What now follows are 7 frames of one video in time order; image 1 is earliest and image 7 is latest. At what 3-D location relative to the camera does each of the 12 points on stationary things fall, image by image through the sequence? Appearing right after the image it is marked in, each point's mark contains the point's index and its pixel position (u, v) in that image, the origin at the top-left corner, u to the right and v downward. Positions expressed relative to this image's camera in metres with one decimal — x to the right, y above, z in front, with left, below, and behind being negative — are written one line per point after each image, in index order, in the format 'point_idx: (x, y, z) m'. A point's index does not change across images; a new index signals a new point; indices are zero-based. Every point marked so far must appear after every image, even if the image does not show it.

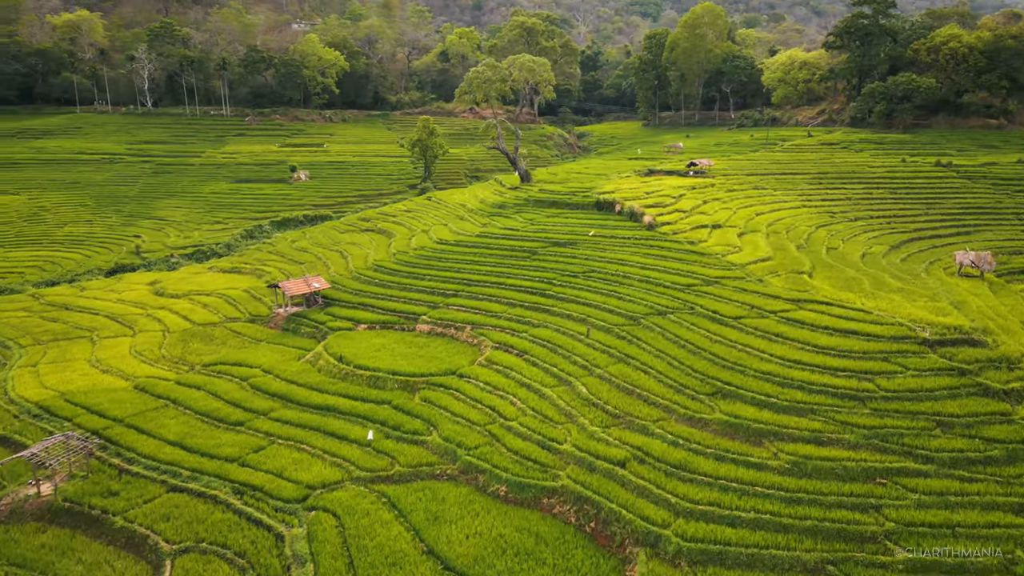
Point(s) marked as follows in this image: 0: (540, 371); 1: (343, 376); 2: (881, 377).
0: (+0.7, -2.1, +18.8) m
1: (-4.5, -2.3, +19.4) m
2: (+7.7, -1.9, +15.6) m
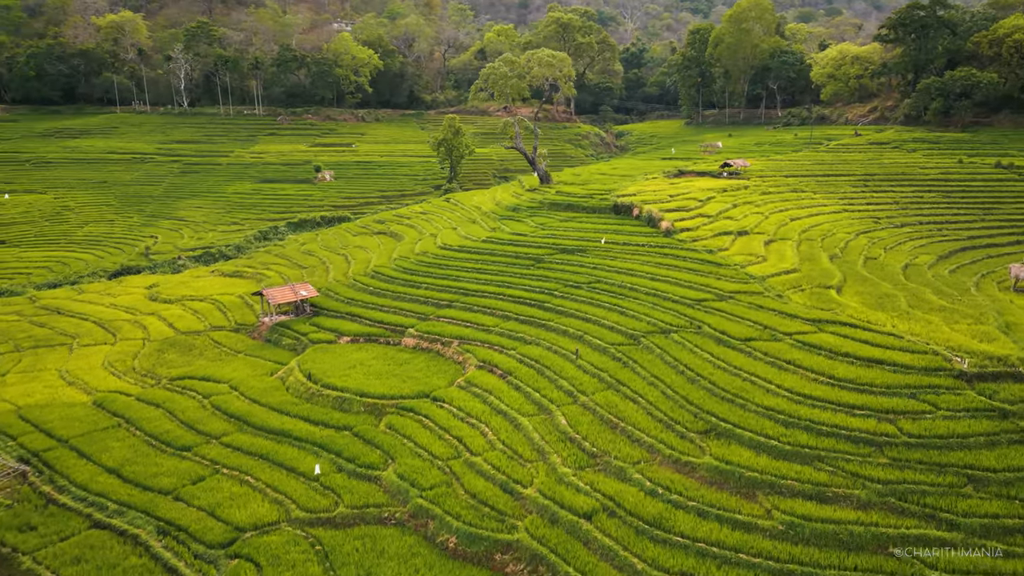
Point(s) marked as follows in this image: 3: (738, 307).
0: (+0.2, -2.5, +16.9) m
1: (-4.9, -2.6, +17.8) m
2: (+7.0, -2.3, +13.3) m
3: (+5.9, -0.5, +19.6) m
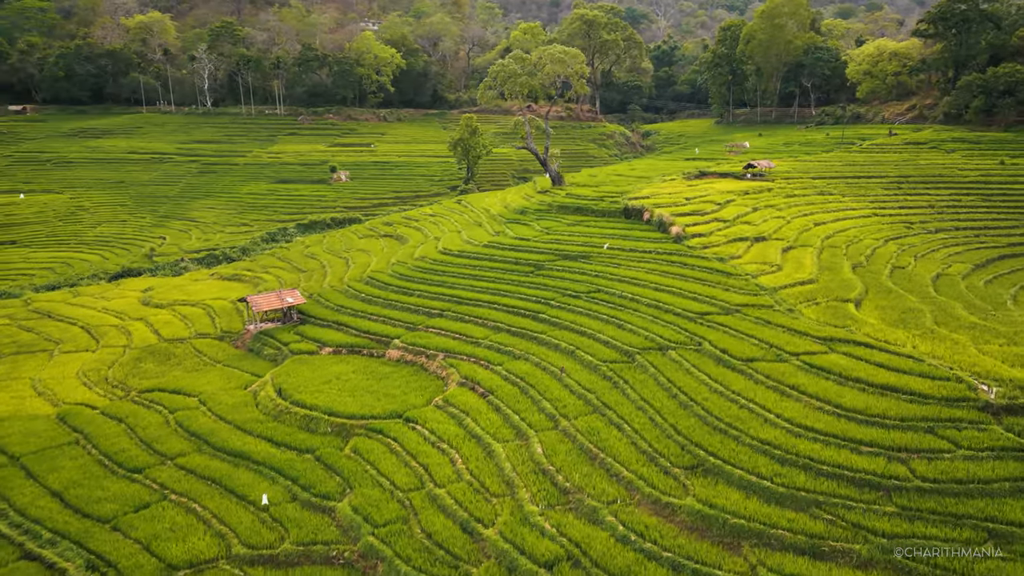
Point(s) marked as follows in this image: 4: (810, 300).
0: (-0.3, -2.7, +15.6) m
1: (-5.3, -2.8, +16.7) m
2: (+6.4, -2.7, +11.7) m
3: (+5.6, -0.8, +18.0) m
4: (+7.8, -0.3, +19.5) m
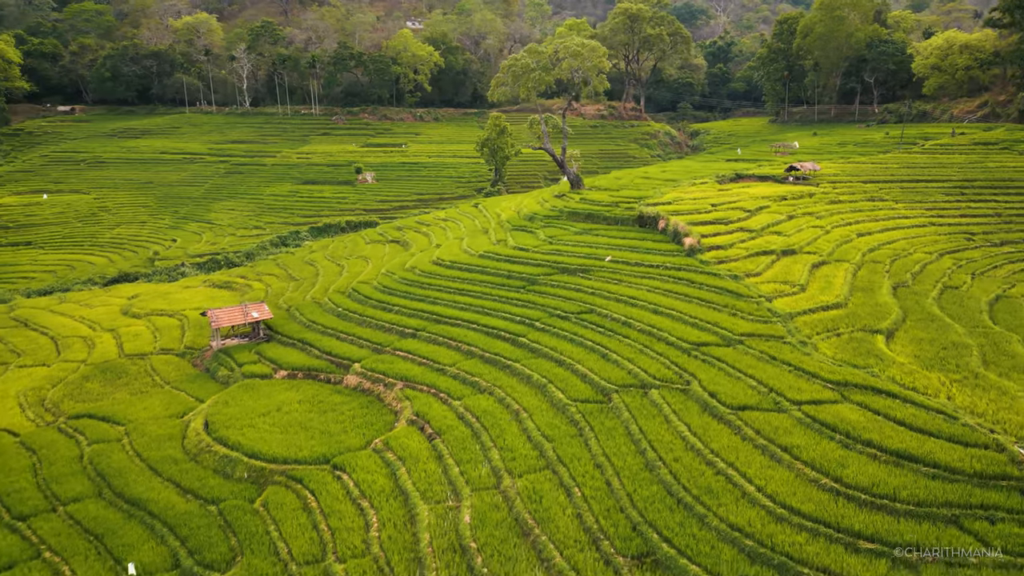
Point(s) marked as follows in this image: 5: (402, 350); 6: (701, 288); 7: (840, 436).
0: (-1.3, -3.2, +13.2) m
1: (-6.3, -3.2, +14.8) m
2: (+5.0, -3.3, +8.8) m
3: (+4.7, -1.4, +15.2) m
4: (+7.0, -0.9, +16.5) m
5: (-2.8, -1.6, +19.2) m
6: (+5.0, 0.0, +19.9) m
7: (+5.2, -2.3, +11.8) m
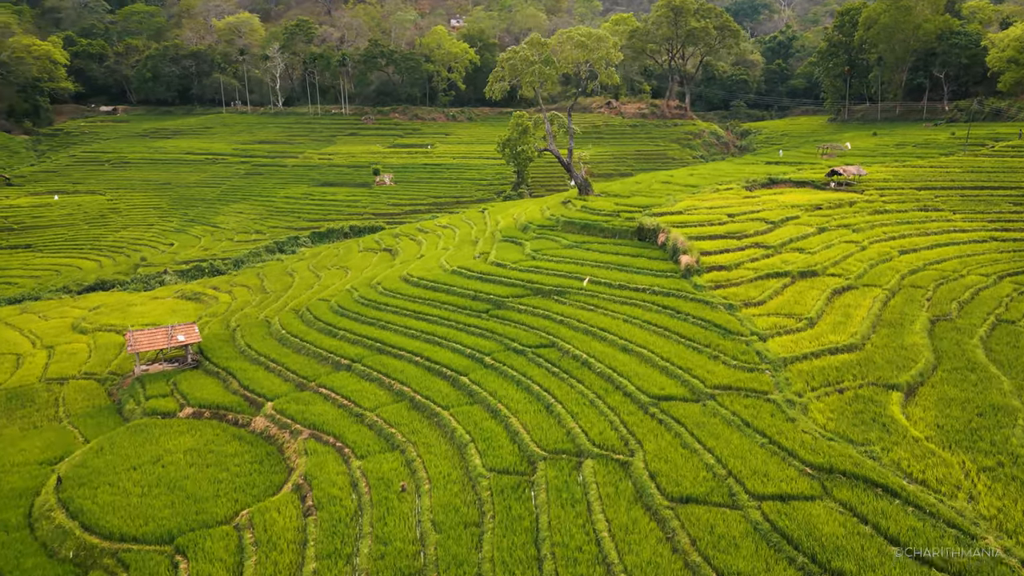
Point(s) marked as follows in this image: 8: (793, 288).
0: (-3.1, -3.8, +10.4) m
1: (-7.9, -3.8, +12.3) m
2: (+2.9, -4.0, +5.5) m
3: (+3.2, -2.1, +11.9) m
4: (+5.6, -1.7, +13.0) m
5: (-4.1, -2.2, +16.5) m
6: (+3.9, -0.7, +16.5) m
7: (+3.3, -3.0, +8.4) m
8: (+7.2, +0.1, +19.0) m
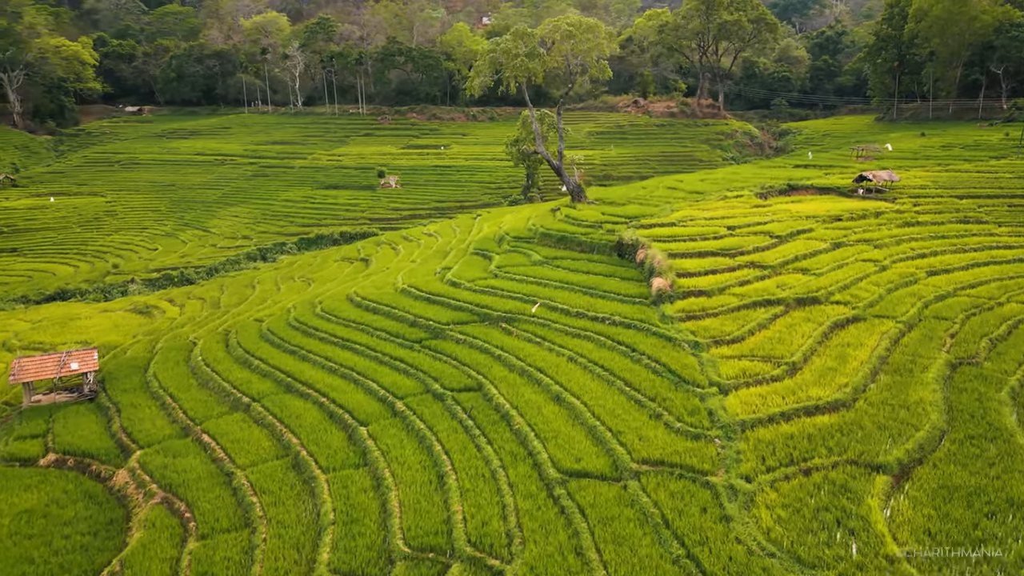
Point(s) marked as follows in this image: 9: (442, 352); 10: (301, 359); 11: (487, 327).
0: (-5.0, -4.4, +7.9) m
1: (-9.7, -4.2, +10.1) m
2: (+0.6, -4.6, +2.7) m
3: (+1.3, -2.8, +9.0) m
4: (+3.8, -2.3, +9.9) m
5: (-5.6, -2.7, +14.1) m
6: (+2.3, -1.4, +13.6) m
7: (+1.2, -3.6, +5.5) m
8: (+5.8, -0.6, +15.9) m
9: (-1.4, -1.4, +15.8) m
10: (-4.7, -1.6, +16.9) m
11: (-0.5, -0.9, +16.7) m
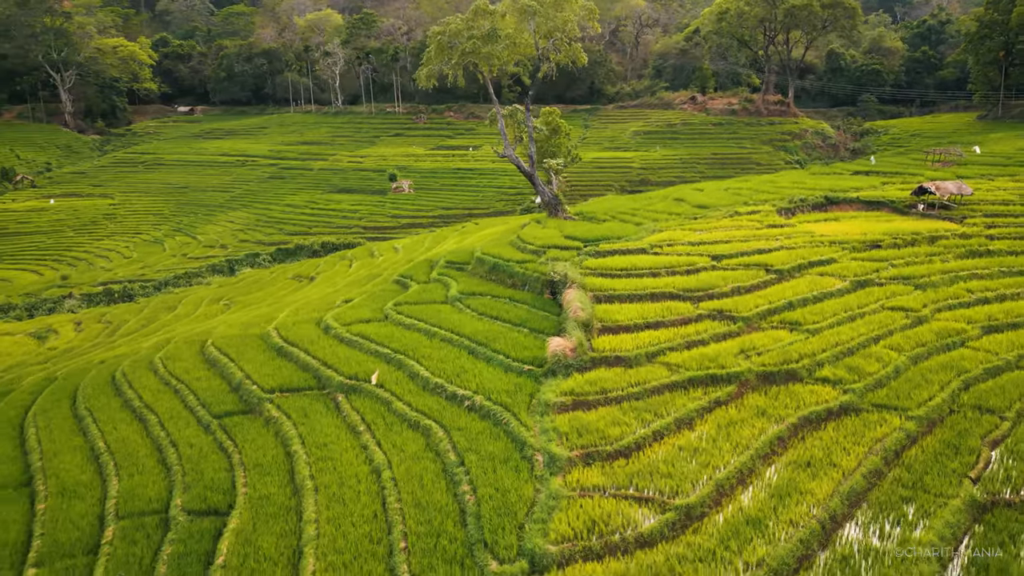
0: (-8.7, -5.2, +4.1) m
1: (-13.1, -5.0, +6.8) m
2: (-3.7, -5.6, -1.9) m
3: (-2.2, -3.7, +4.4) m
4: (+0.3, -3.4, +5.0) m
5: (-8.5, -3.5, +10.2) m
6: (-0.7, -2.4, +8.8) m
7: (-2.8, -4.6, +0.9) m
8: (+3.1, -1.7, +10.6) m
9: (-4.2, -2.3, +11.4) m
10: (-7.3, -2.4, +12.9) m
11: (-3.1, -1.8, +12.2) m
